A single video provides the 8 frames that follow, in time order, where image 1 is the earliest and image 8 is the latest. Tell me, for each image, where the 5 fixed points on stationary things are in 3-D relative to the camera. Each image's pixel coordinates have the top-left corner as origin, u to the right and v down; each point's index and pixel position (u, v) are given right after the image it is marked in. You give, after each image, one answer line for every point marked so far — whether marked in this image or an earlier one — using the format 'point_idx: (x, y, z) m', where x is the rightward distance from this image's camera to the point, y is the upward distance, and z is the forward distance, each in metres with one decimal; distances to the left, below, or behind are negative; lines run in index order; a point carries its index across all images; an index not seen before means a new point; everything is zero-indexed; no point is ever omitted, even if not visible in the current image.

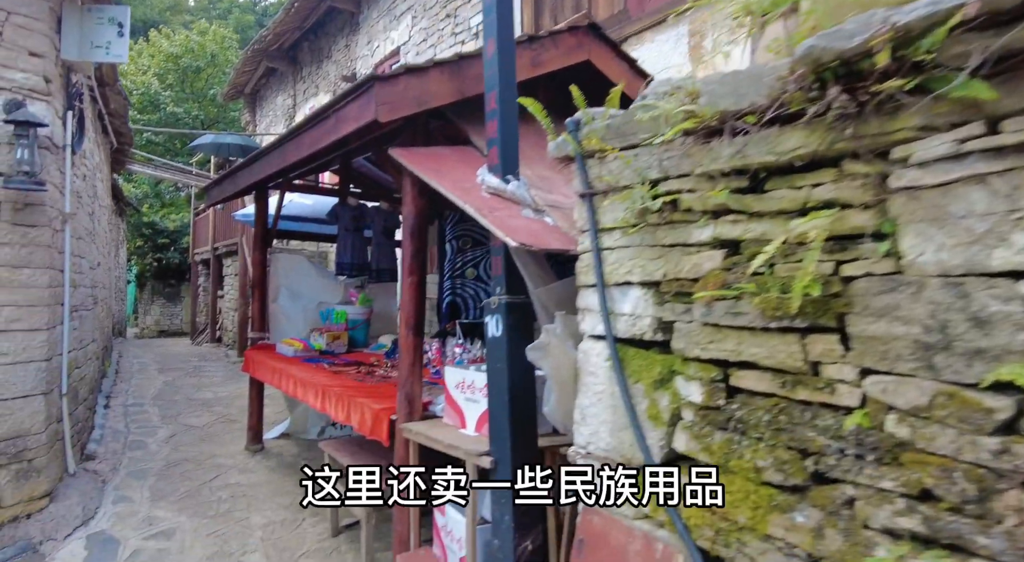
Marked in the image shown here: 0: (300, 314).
0: (-2.0, -0.3, +5.2) m
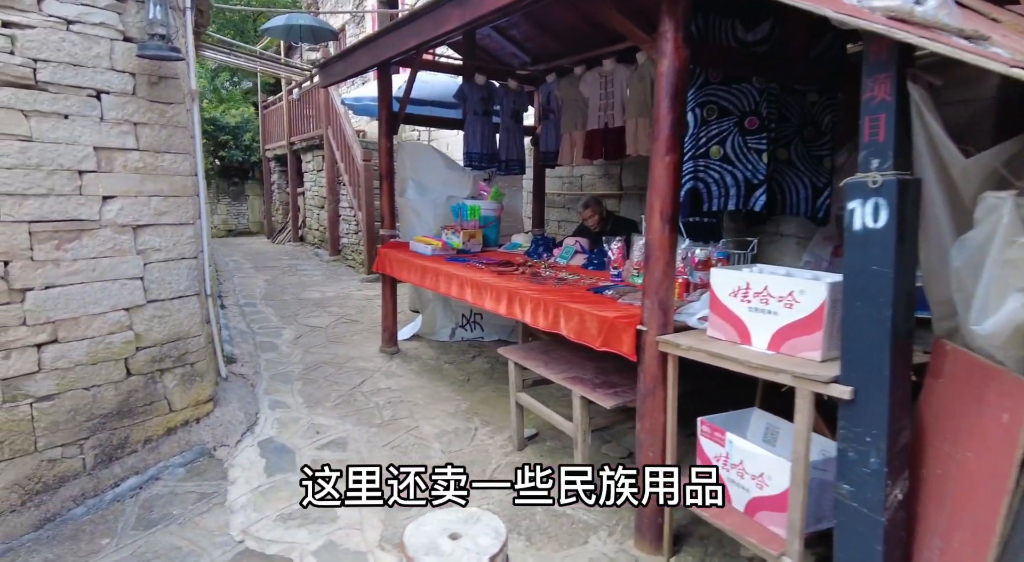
0: (-0.7, +0.6, +4.7) m
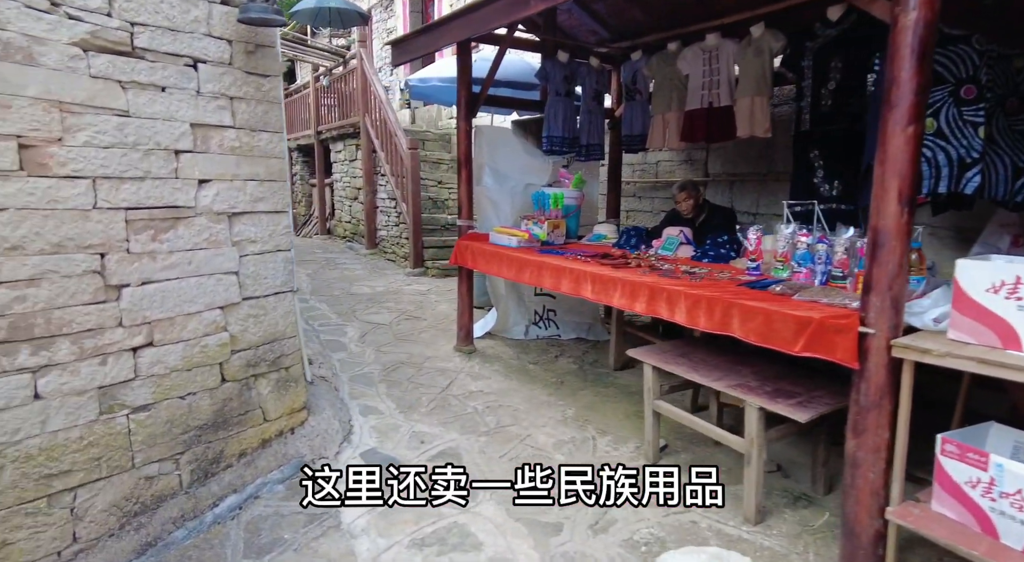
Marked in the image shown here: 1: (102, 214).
0: (0.0, +0.7, +4.4) m
1: (-1.6, +0.3, +2.2) m
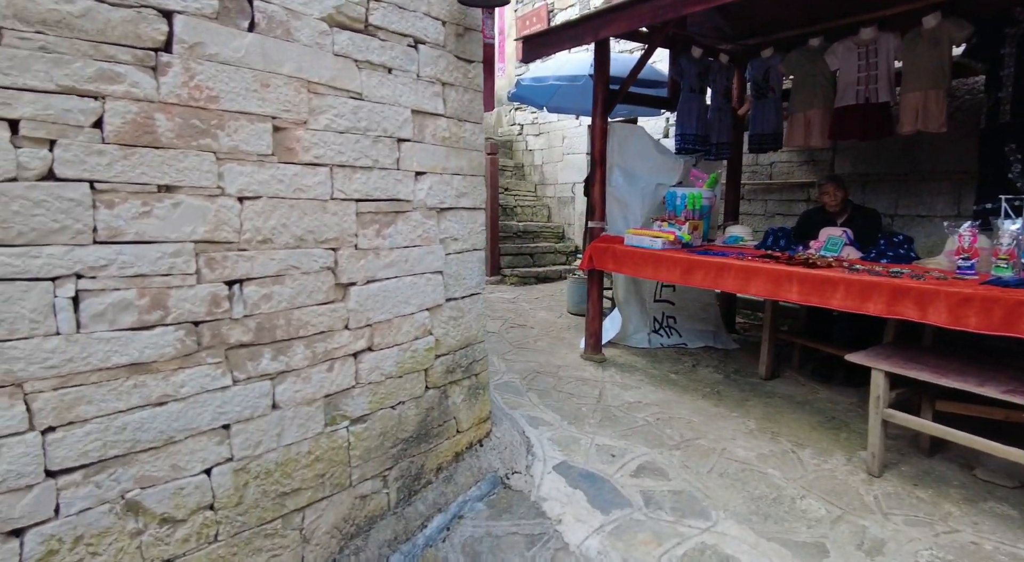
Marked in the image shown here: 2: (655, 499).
0: (+1.0, +0.6, +4.2) m
1: (-0.6, +0.3, +2.0) m
2: (+0.6, -1.0, +2.5) m
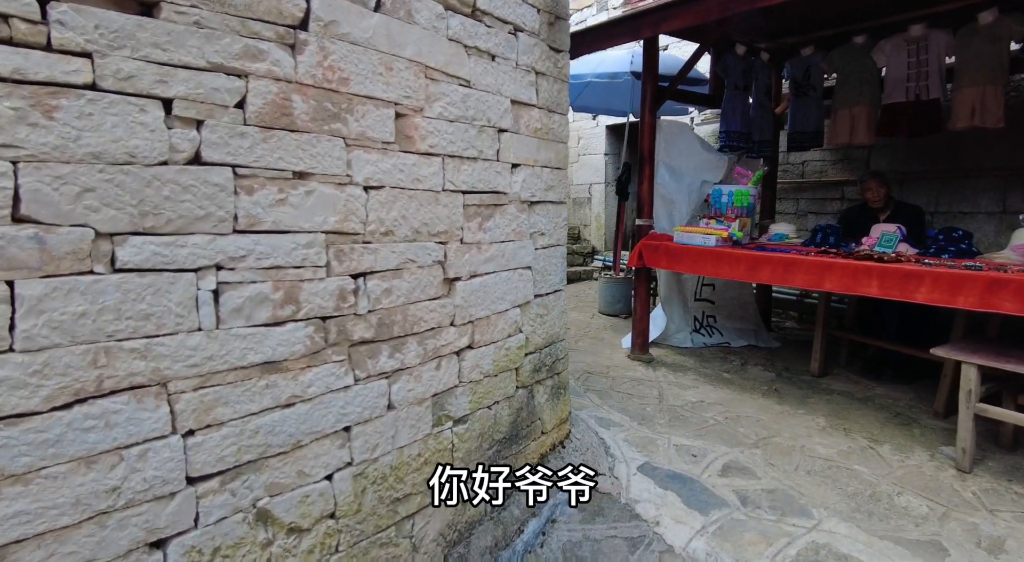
0: (+1.3, +0.6, +4.2) m
1: (-0.2, +0.3, +2.0) m
2: (+1.0, -1.0, +2.4) m
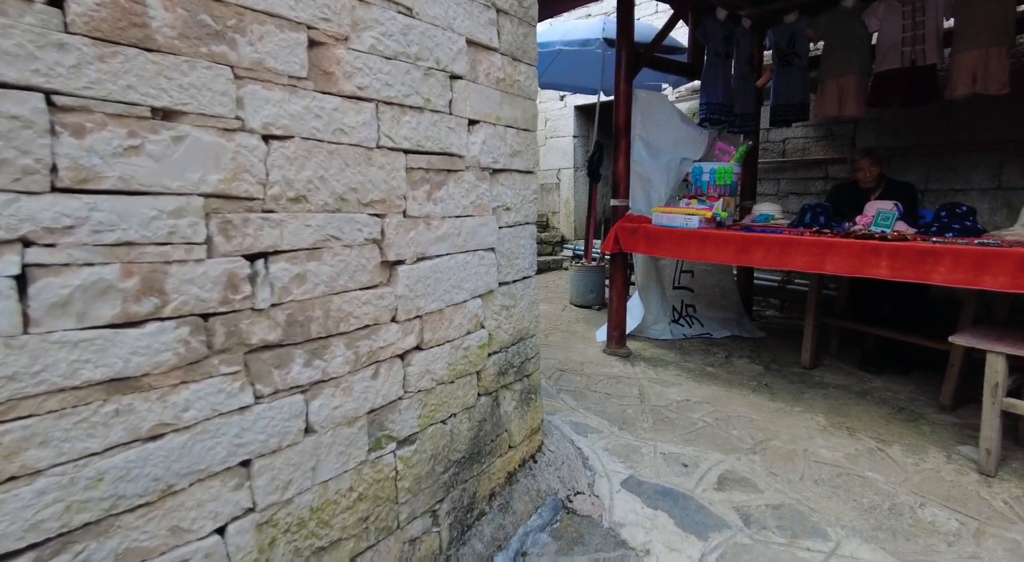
0: (+1.0, +0.7, +3.9) m
1: (-0.4, +0.3, +1.5) m
2: (+0.9, -0.9, +2.1) m
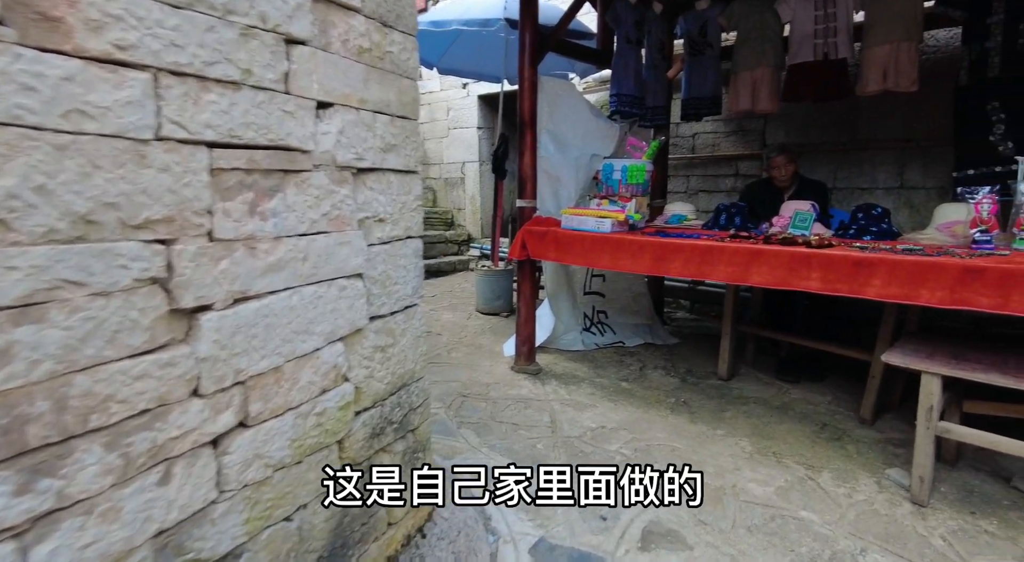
0: (+0.4, +0.7, +3.5) m
1: (-0.6, +0.2, +1.0) m
2: (+0.6, -1.0, +1.7) m
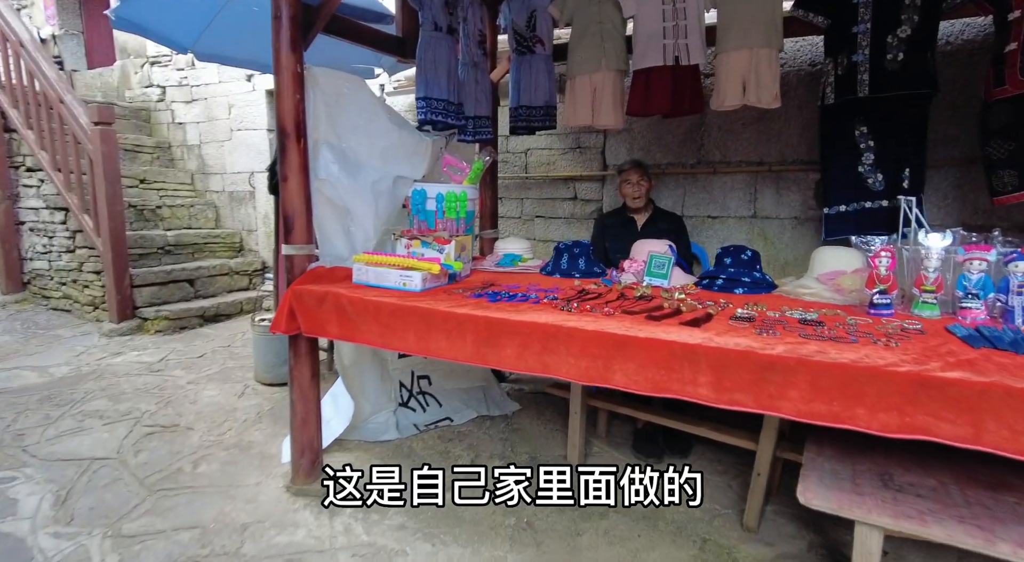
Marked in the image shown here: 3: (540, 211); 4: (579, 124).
0: (-0.7, +0.4, +2.5) m
1: (-0.9, -0.1, -0.2) m
2: (+0.1, -1.3, +0.9) m
3: (+0.2, +0.5, +3.8) m
4: (+0.3, +0.8, +2.8) m
